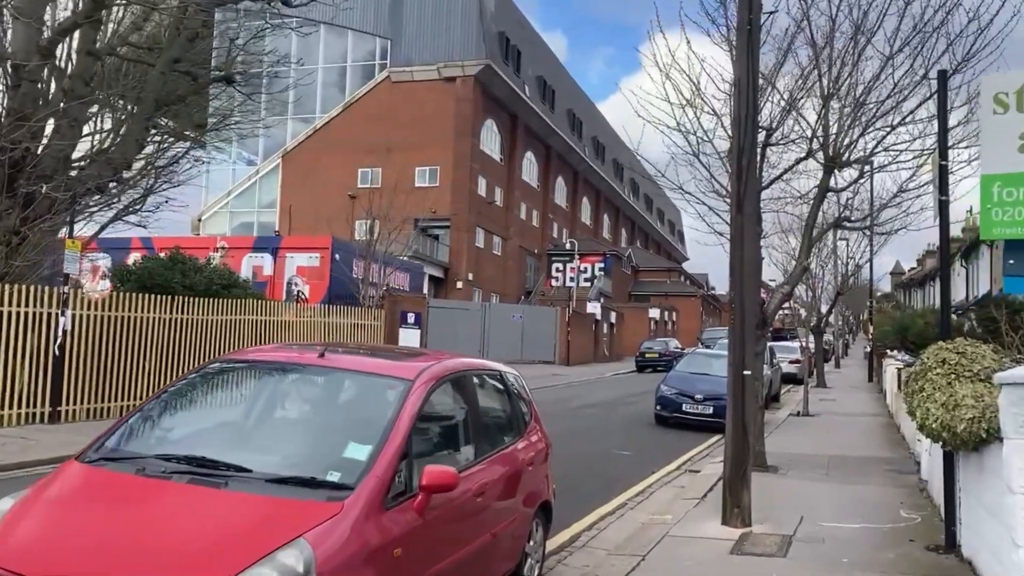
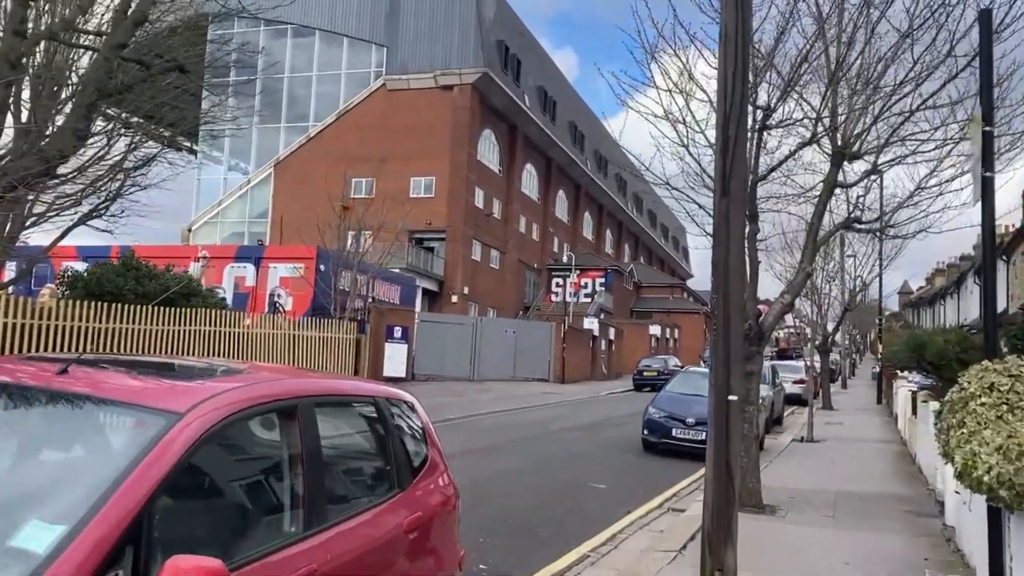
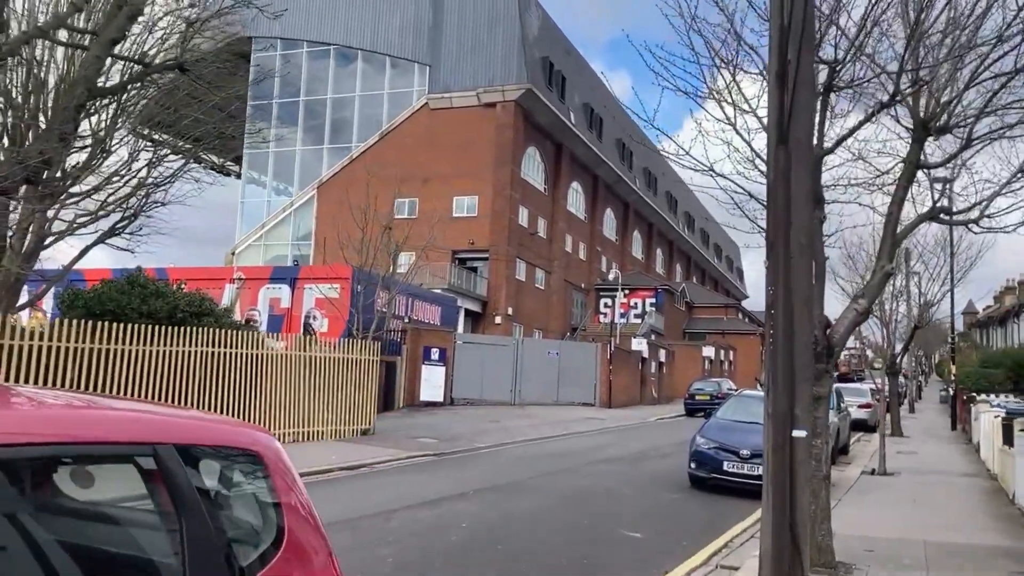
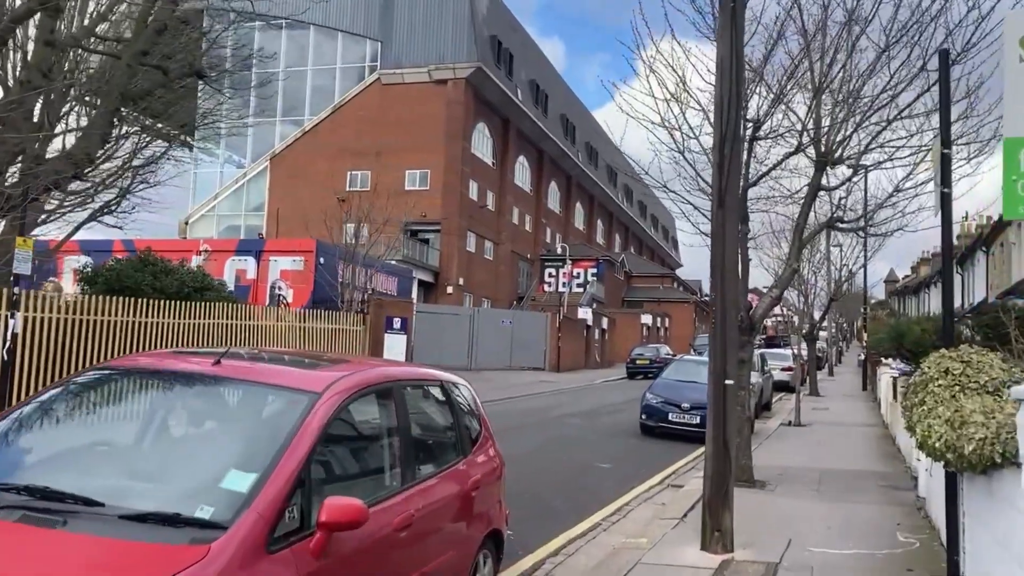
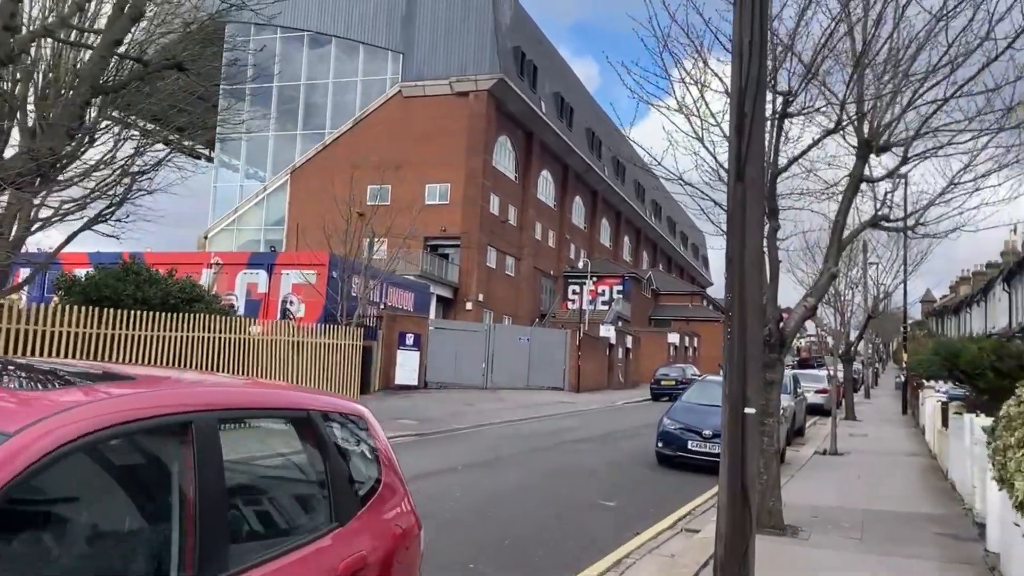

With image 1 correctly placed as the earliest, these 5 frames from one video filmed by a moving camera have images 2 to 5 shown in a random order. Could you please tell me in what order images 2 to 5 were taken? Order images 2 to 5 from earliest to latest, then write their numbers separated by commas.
4, 2, 5, 3
